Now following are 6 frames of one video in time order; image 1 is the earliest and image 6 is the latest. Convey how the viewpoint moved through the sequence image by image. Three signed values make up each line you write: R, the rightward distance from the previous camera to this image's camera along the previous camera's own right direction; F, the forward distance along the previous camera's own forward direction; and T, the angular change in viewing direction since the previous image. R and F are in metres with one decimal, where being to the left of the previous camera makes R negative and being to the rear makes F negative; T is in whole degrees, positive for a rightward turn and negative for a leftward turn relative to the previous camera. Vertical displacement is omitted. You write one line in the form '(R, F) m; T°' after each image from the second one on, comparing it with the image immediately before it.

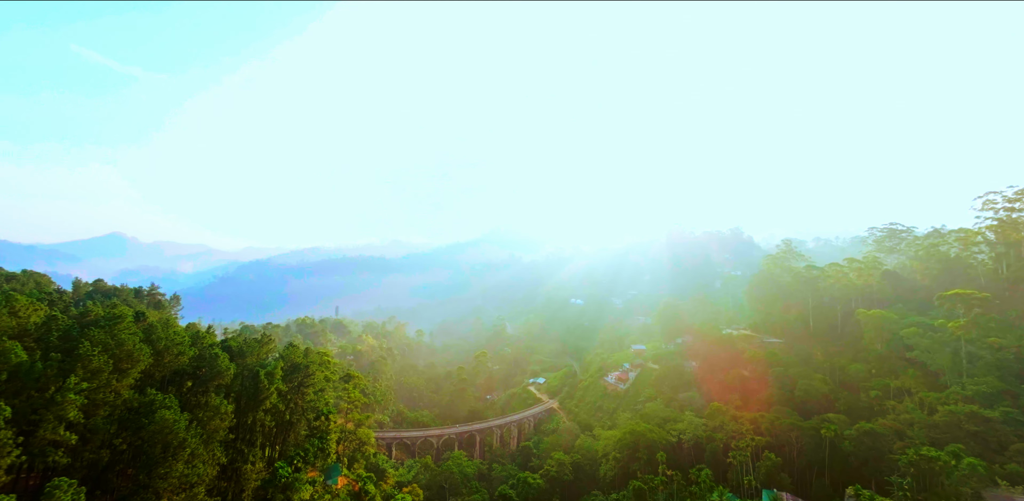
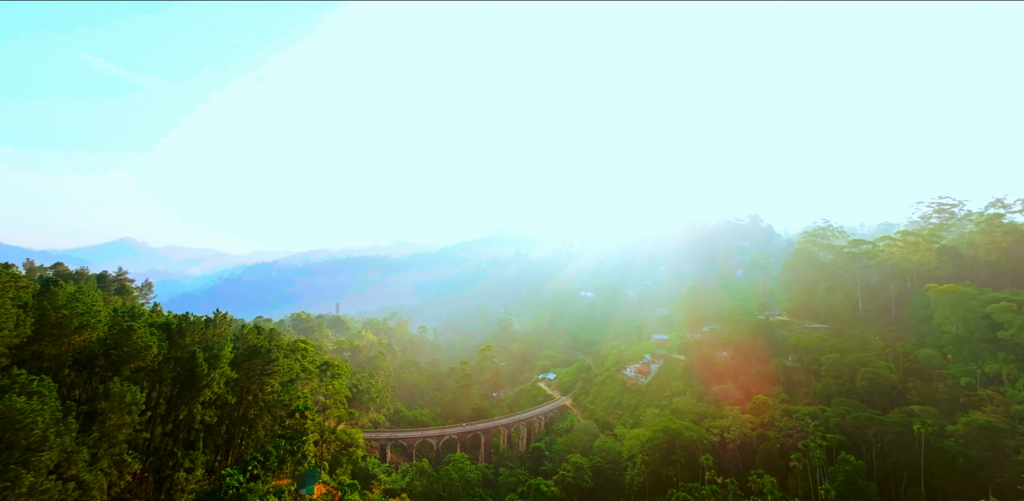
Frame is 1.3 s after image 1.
(0.0, +5.2) m; -1°
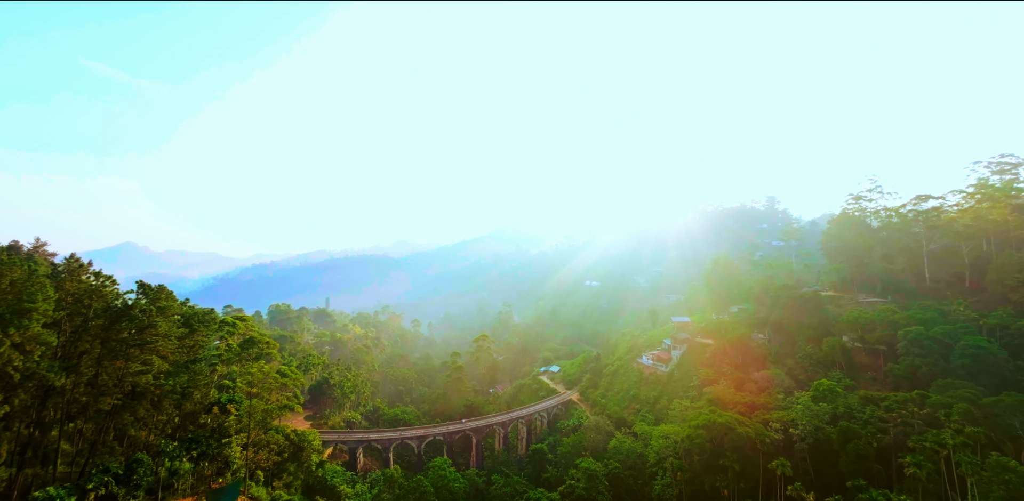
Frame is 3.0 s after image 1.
(+0.7, +7.0) m; 0°
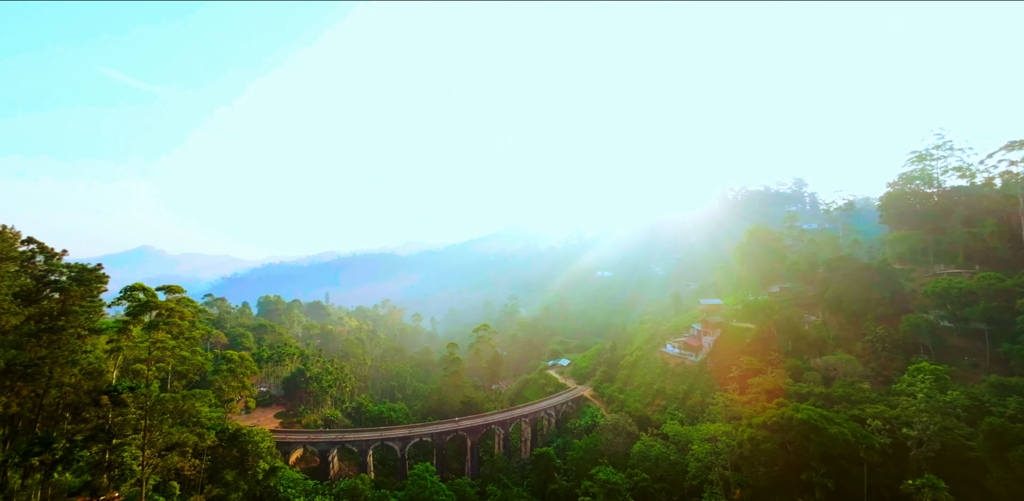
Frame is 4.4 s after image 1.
(+0.8, +5.8) m; -1°
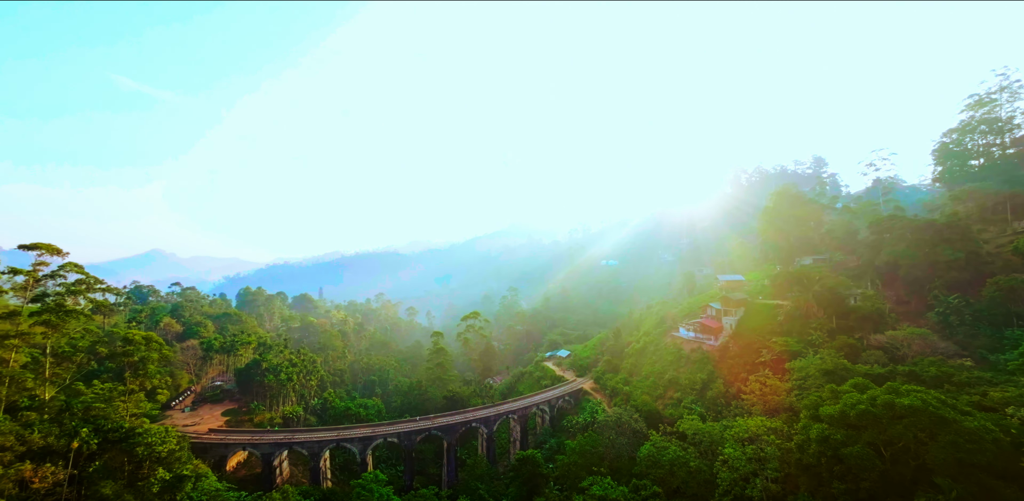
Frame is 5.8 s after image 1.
(+1.7, +5.1) m; -1°
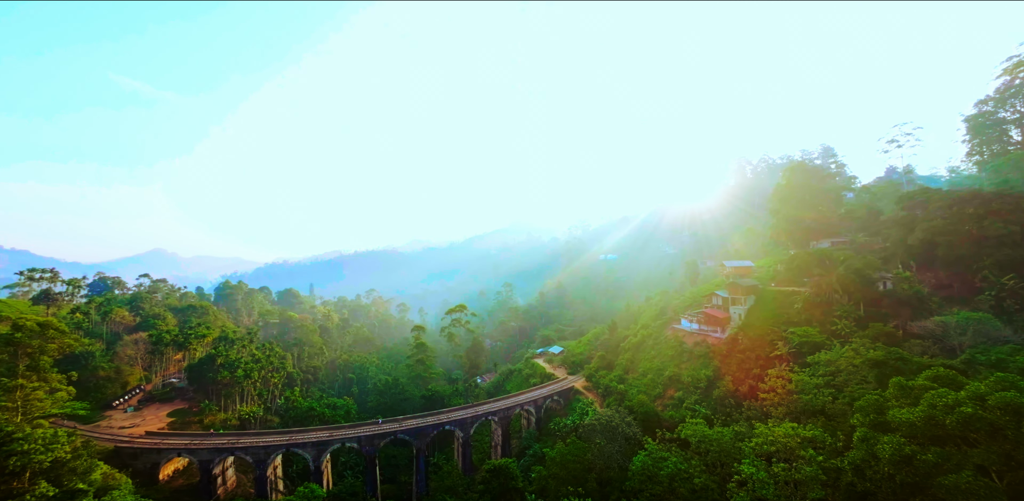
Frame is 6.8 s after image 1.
(+1.4, +3.2) m; 0°
